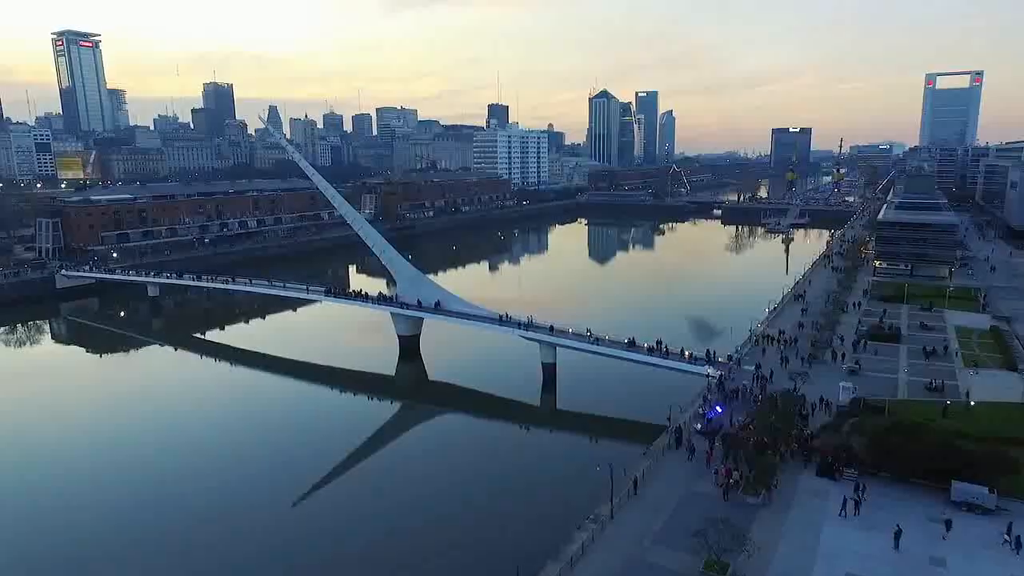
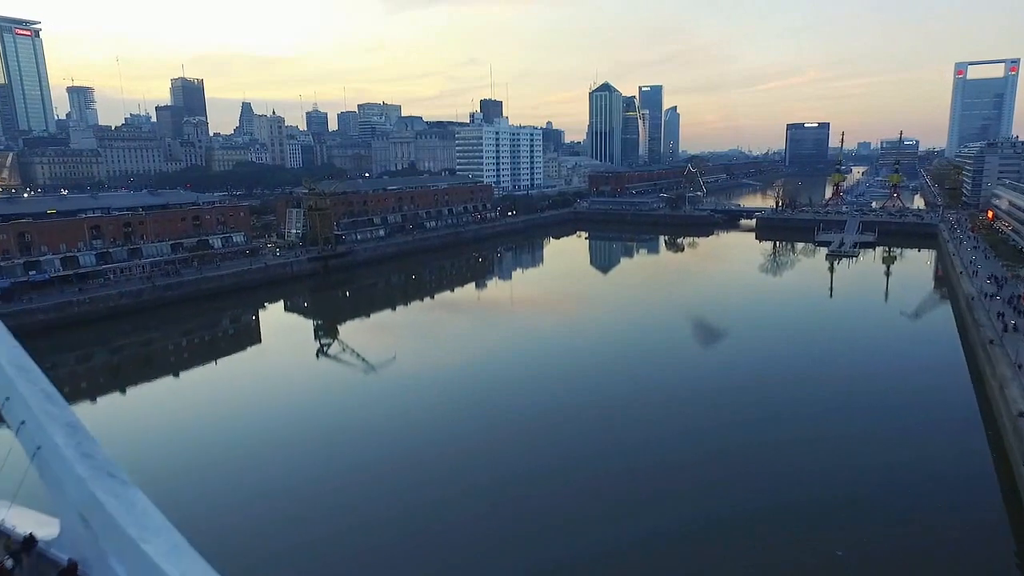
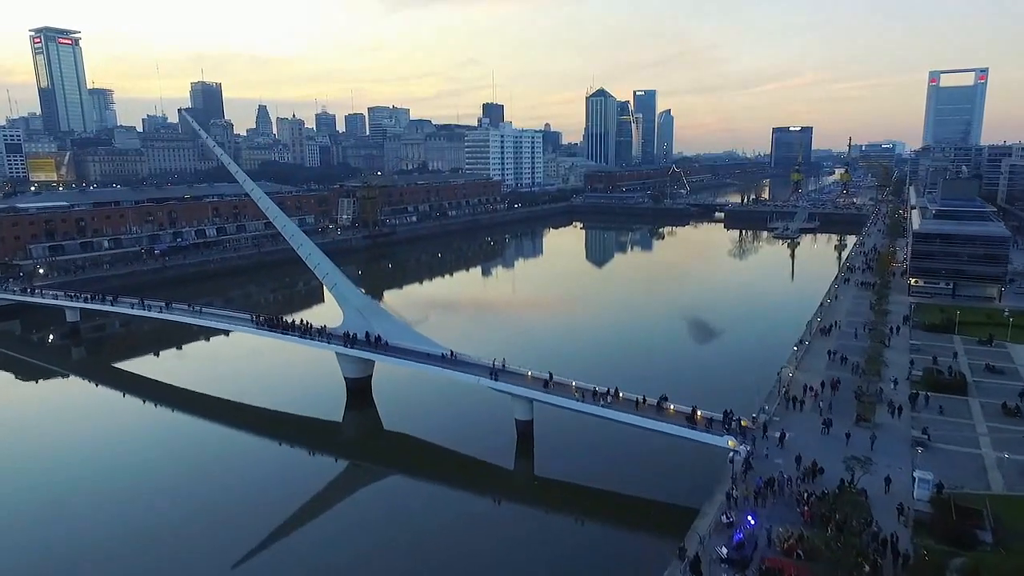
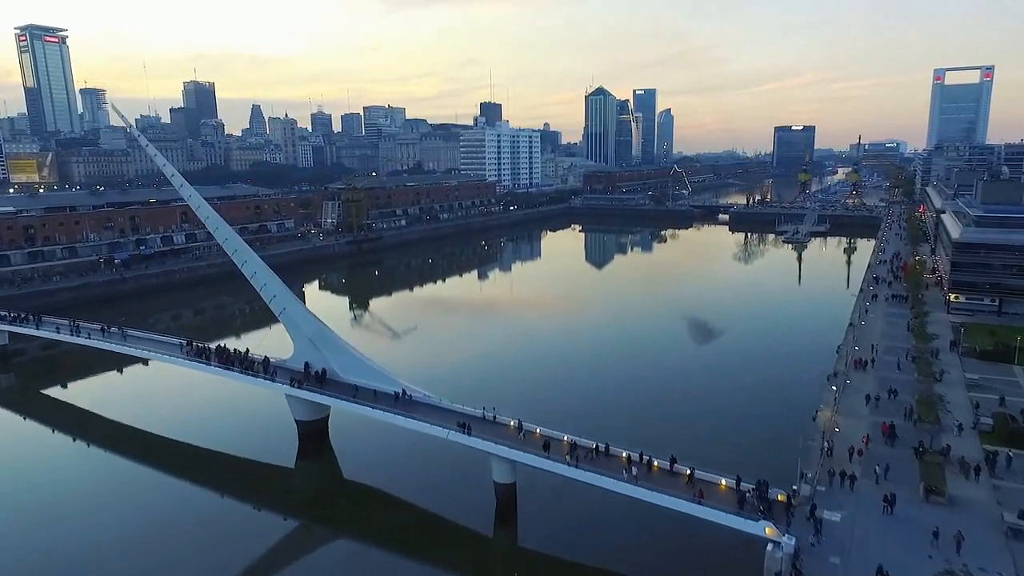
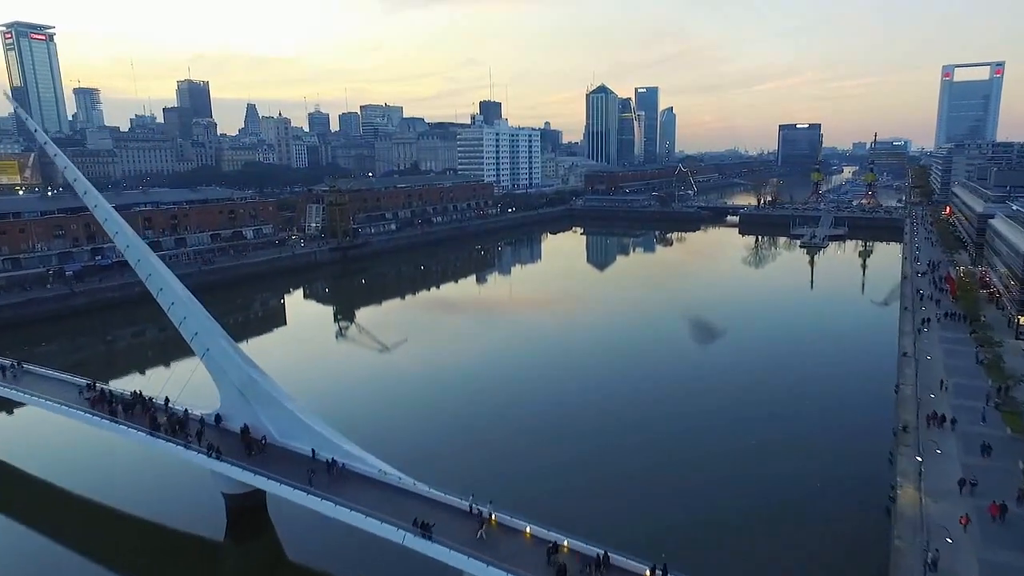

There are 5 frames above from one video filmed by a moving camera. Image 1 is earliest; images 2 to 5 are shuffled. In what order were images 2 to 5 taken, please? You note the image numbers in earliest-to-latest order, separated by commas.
3, 4, 5, 2
